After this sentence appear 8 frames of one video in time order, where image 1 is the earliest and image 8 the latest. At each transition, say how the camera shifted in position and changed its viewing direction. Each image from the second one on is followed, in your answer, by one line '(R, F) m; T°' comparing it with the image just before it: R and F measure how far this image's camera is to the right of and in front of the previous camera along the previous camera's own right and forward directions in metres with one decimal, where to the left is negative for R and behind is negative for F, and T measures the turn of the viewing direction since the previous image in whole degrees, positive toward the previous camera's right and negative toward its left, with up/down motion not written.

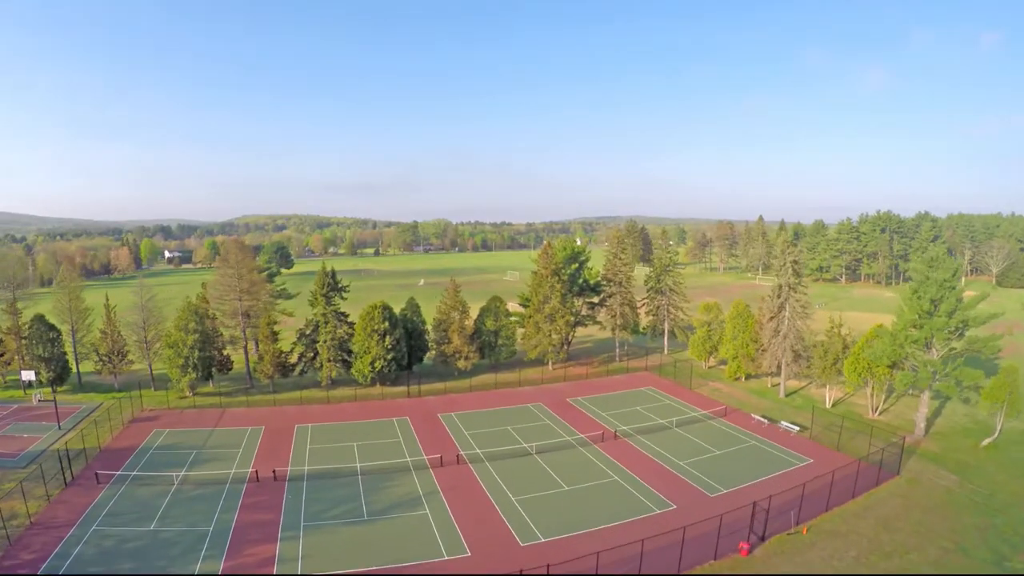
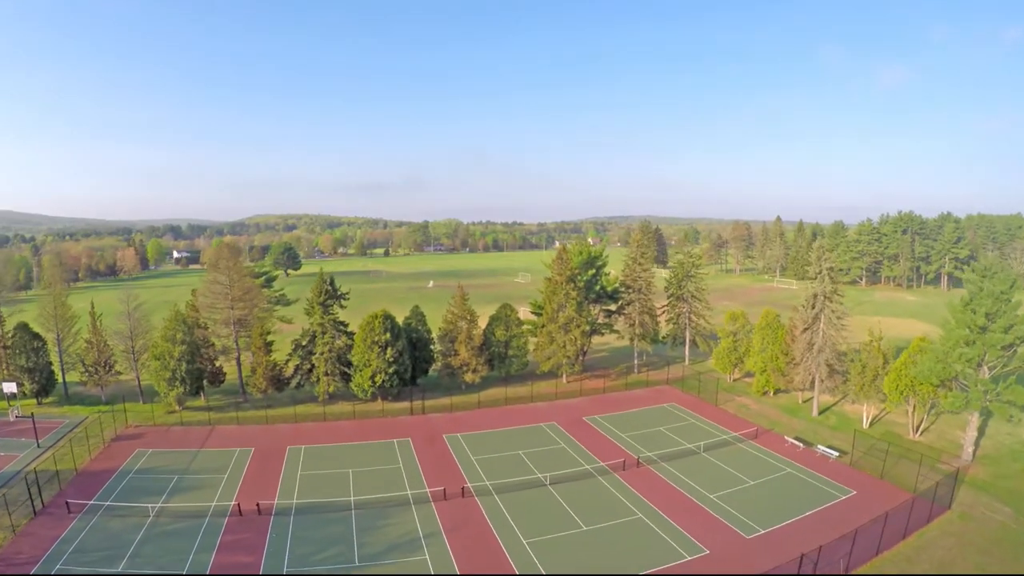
(-0.1, +3.0) m; -1°
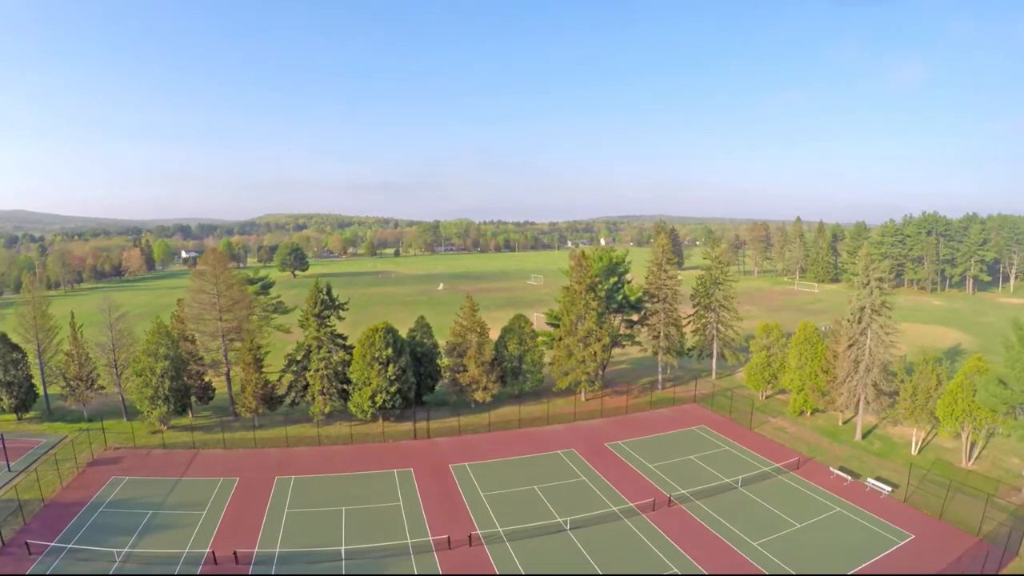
(-0.3, +3.4) m; -1°
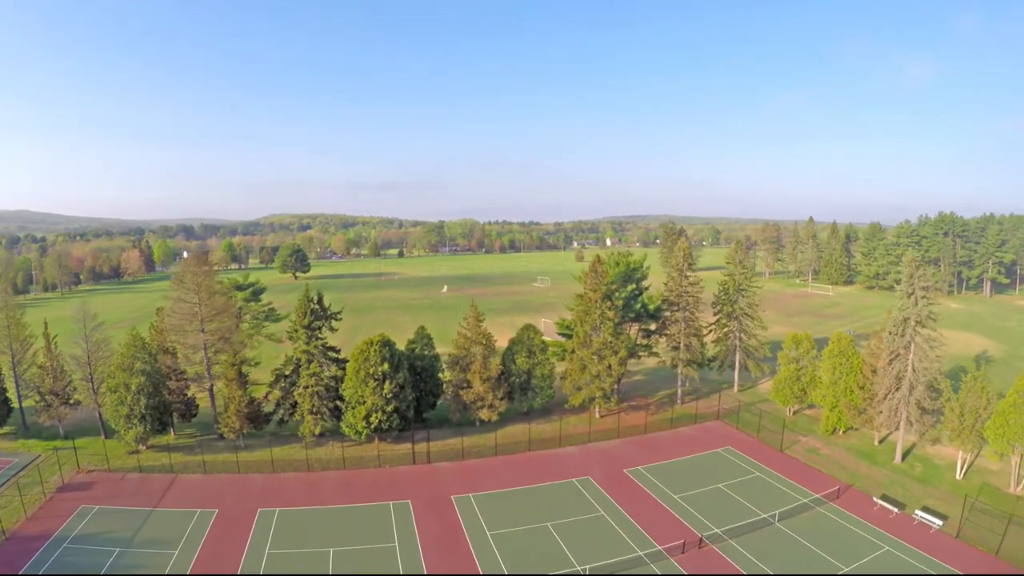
(-0.2, +2.9) m; -1°
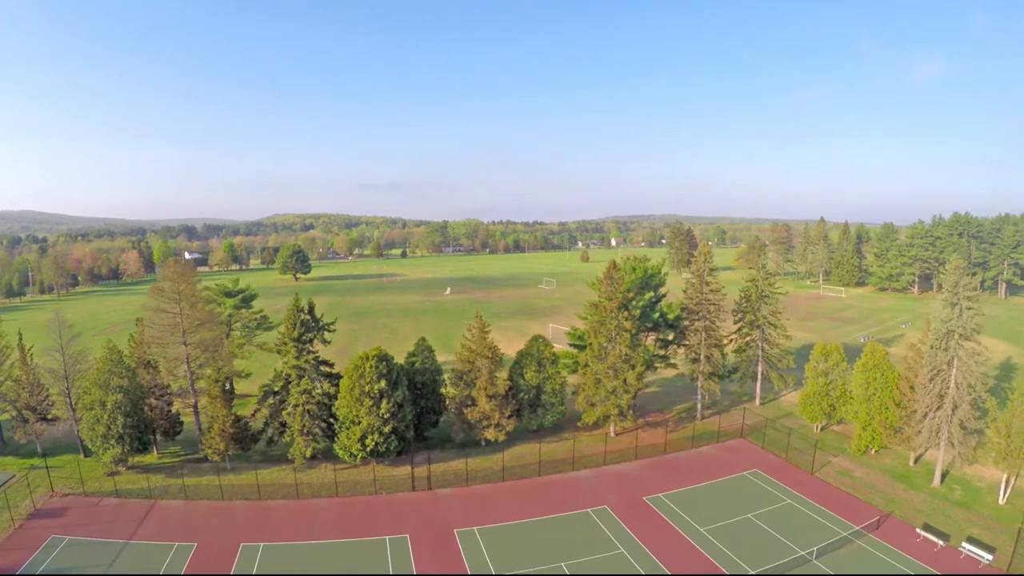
(-0.3, +2.5) m; 0°
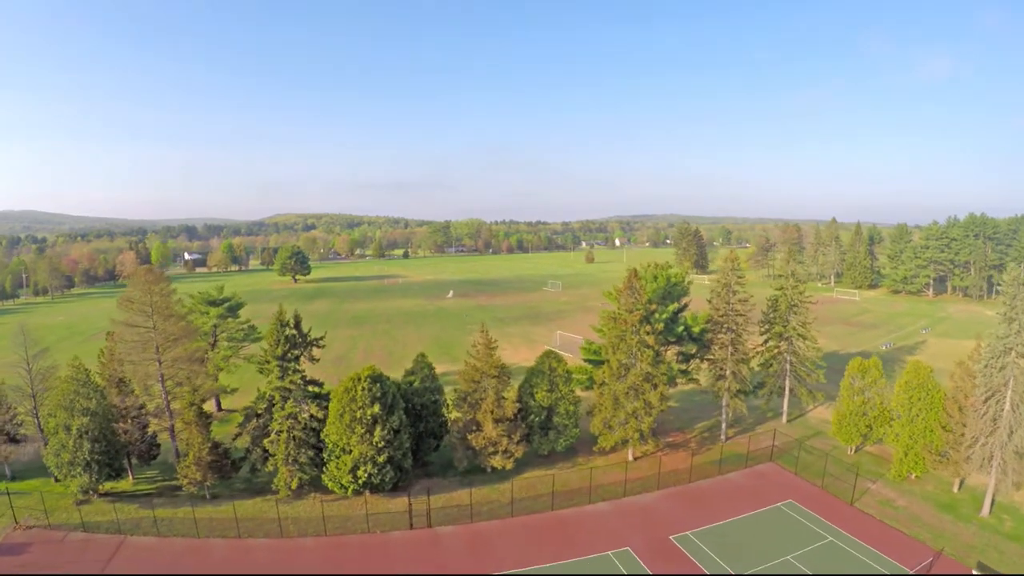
(-0.3, +2.8) m; 0°
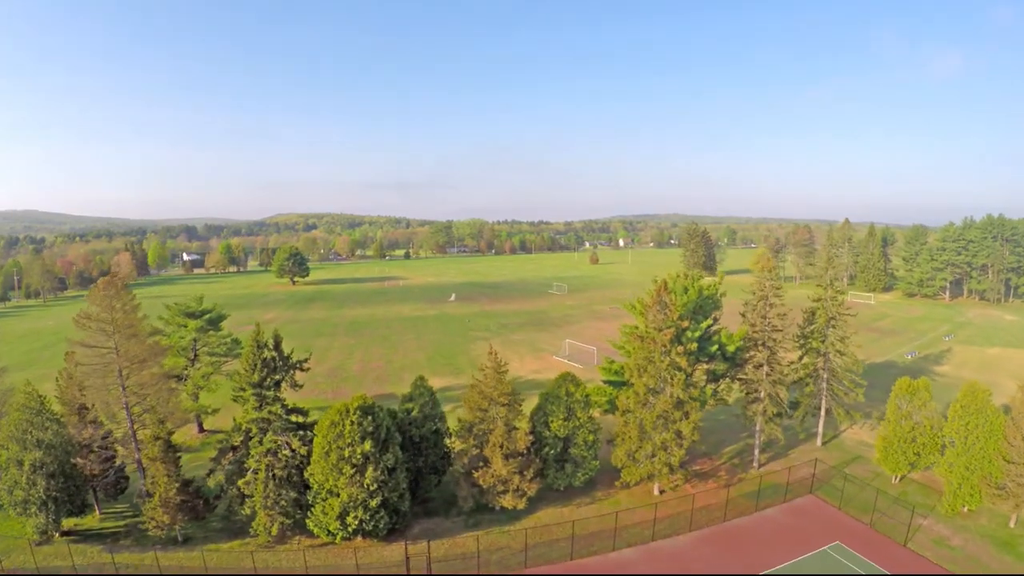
(-0.4, +3.2) m; 0°
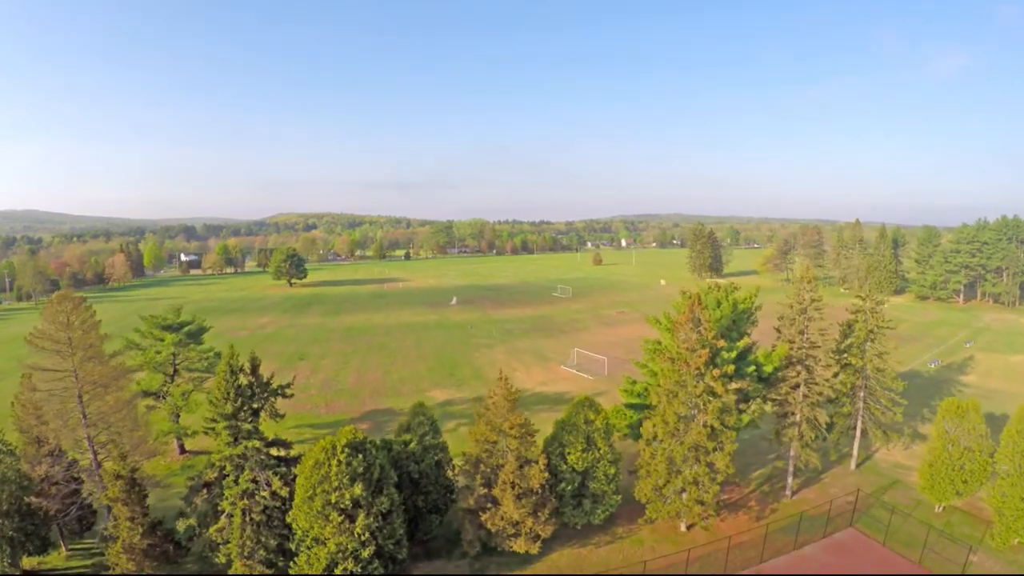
(-0.4, +2.7) m; 0°
